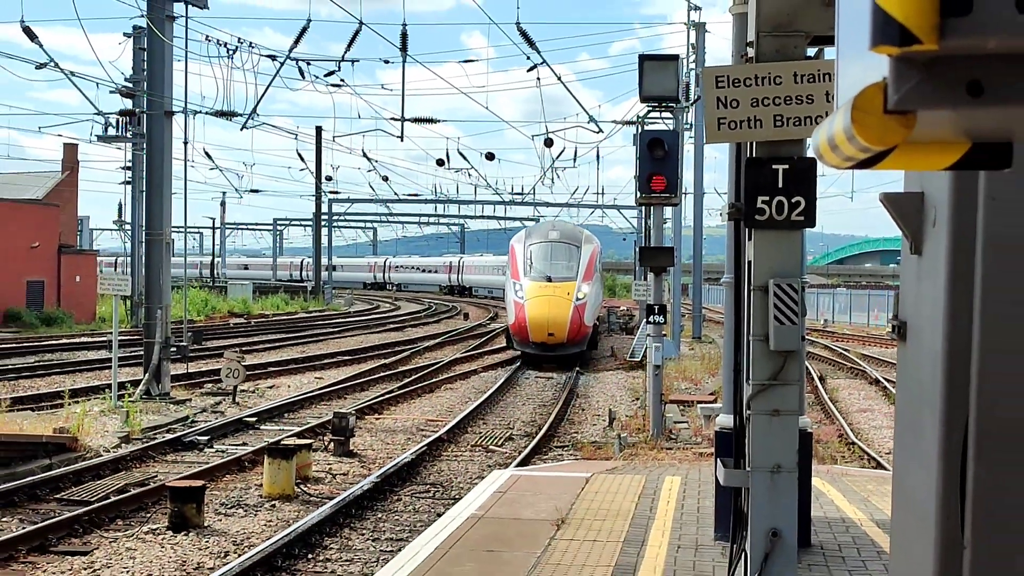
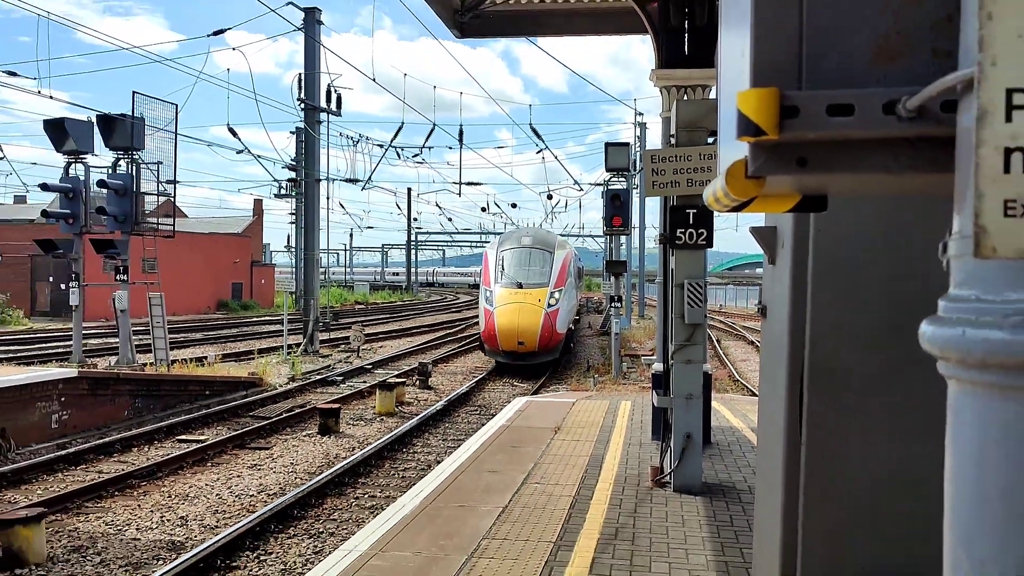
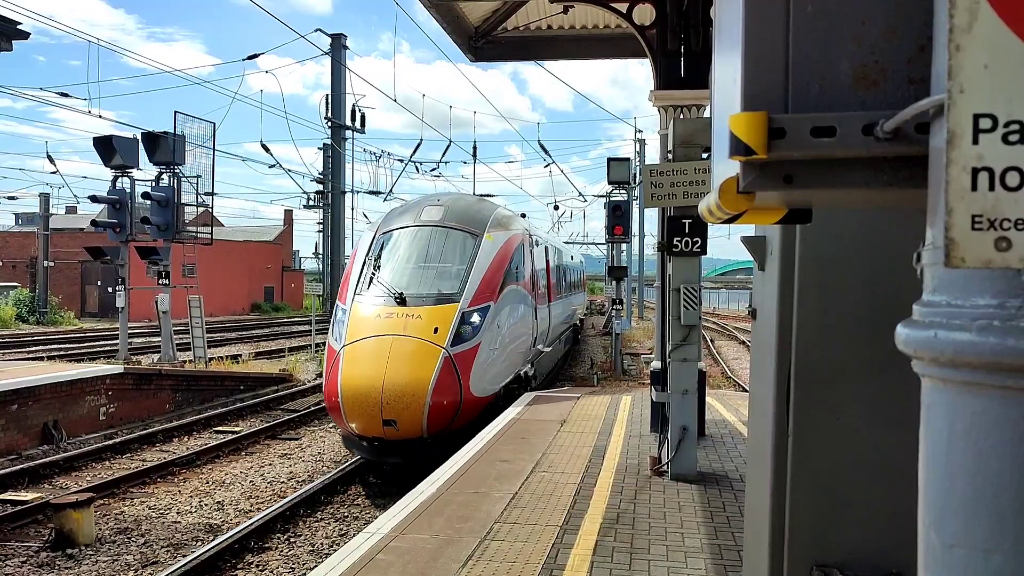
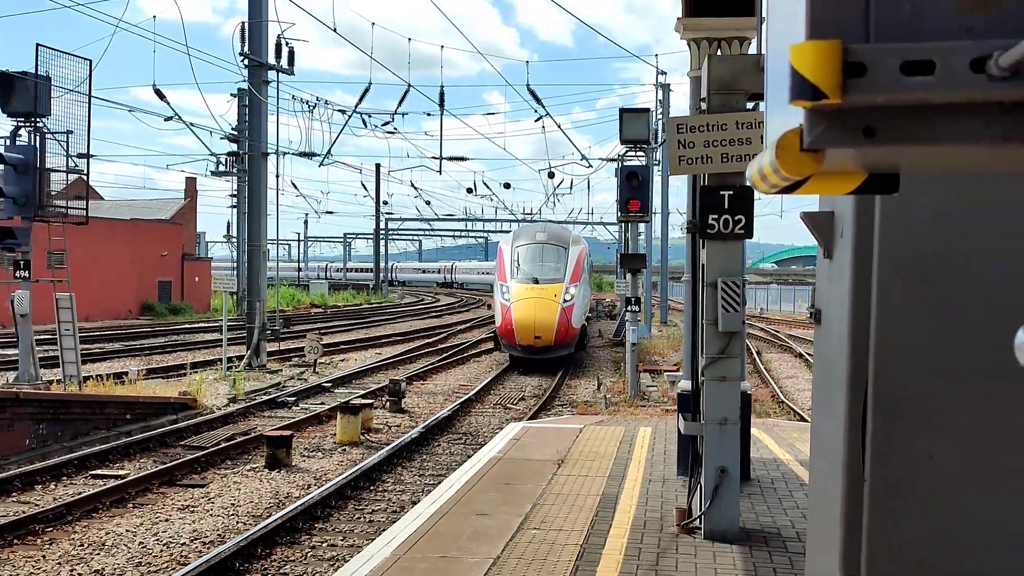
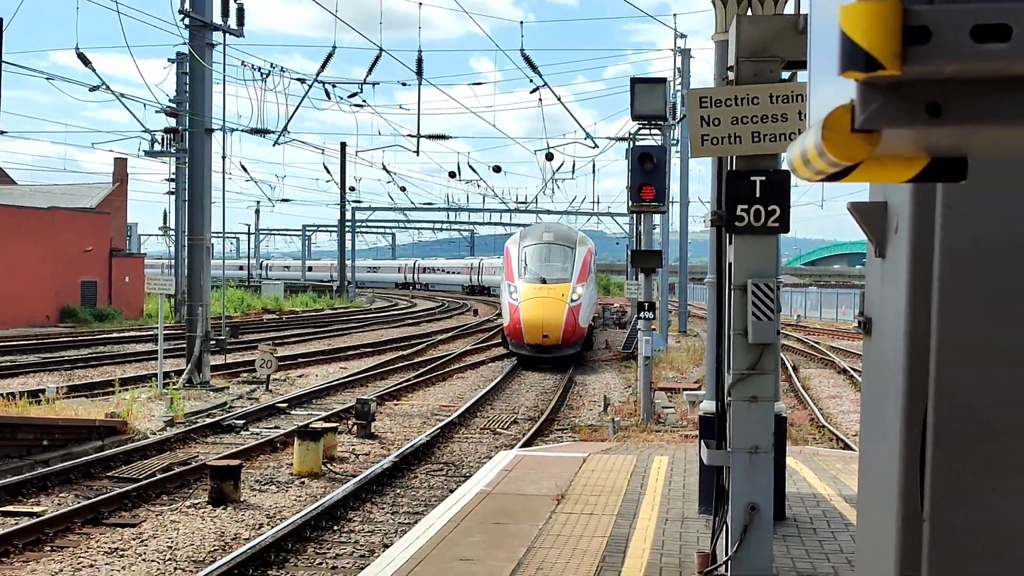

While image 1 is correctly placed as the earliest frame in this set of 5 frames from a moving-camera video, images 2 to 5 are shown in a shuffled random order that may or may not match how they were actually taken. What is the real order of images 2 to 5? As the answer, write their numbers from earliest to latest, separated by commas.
5, 4, 2, 3
